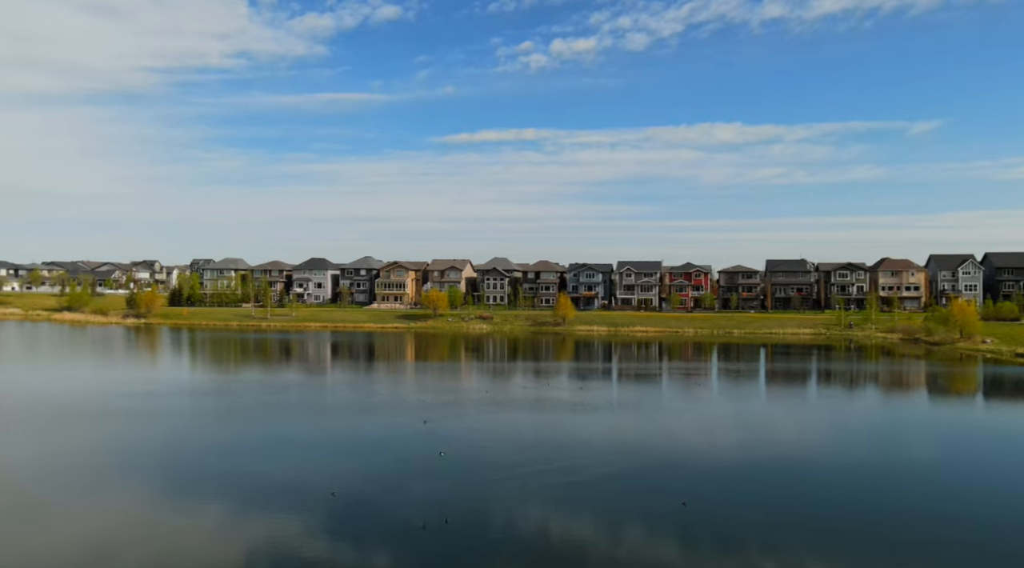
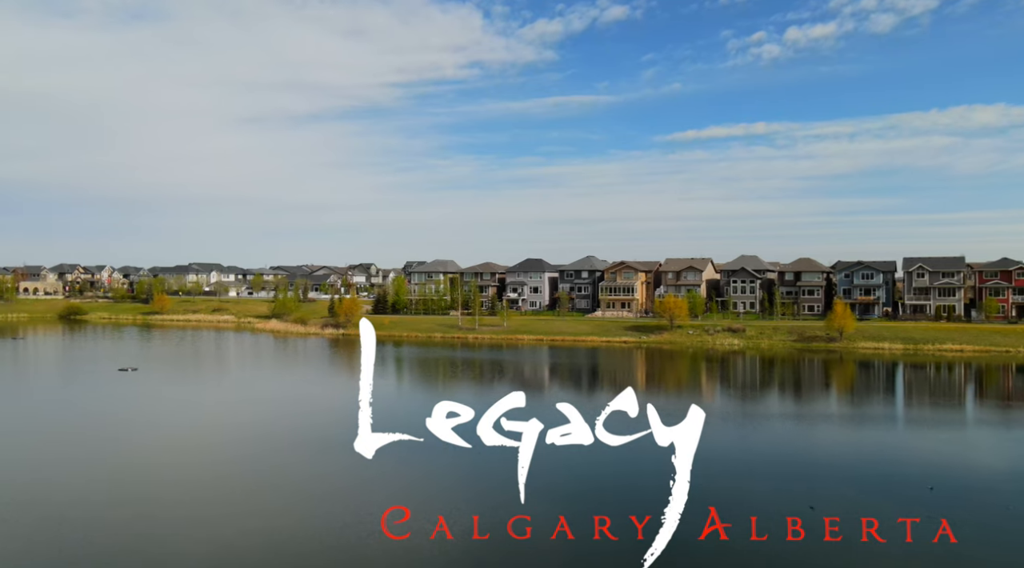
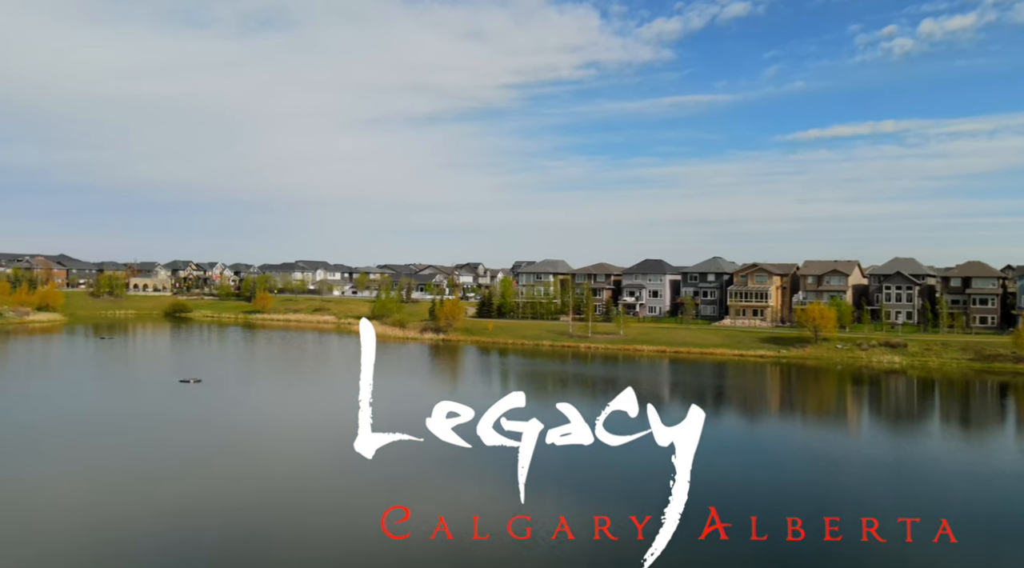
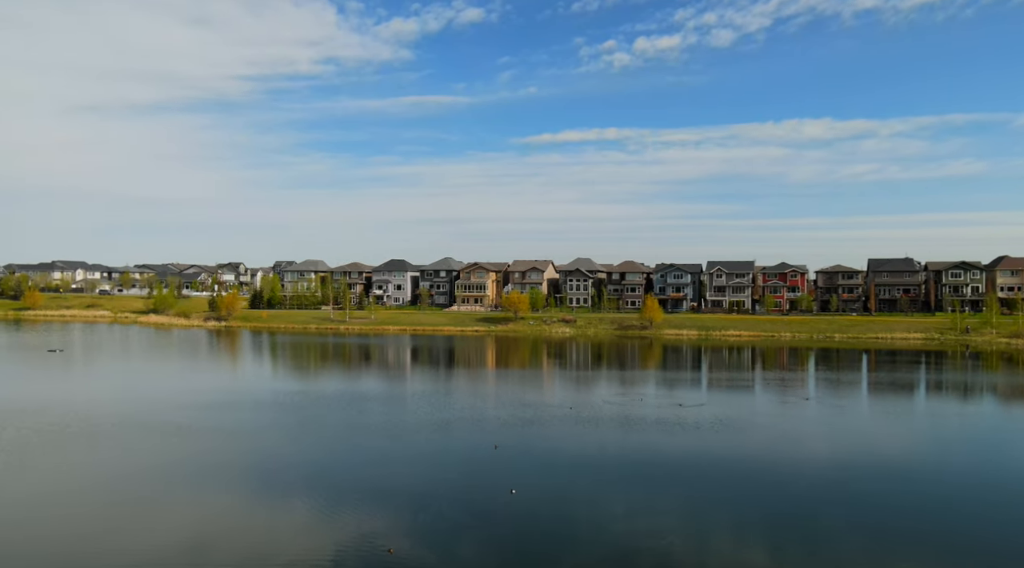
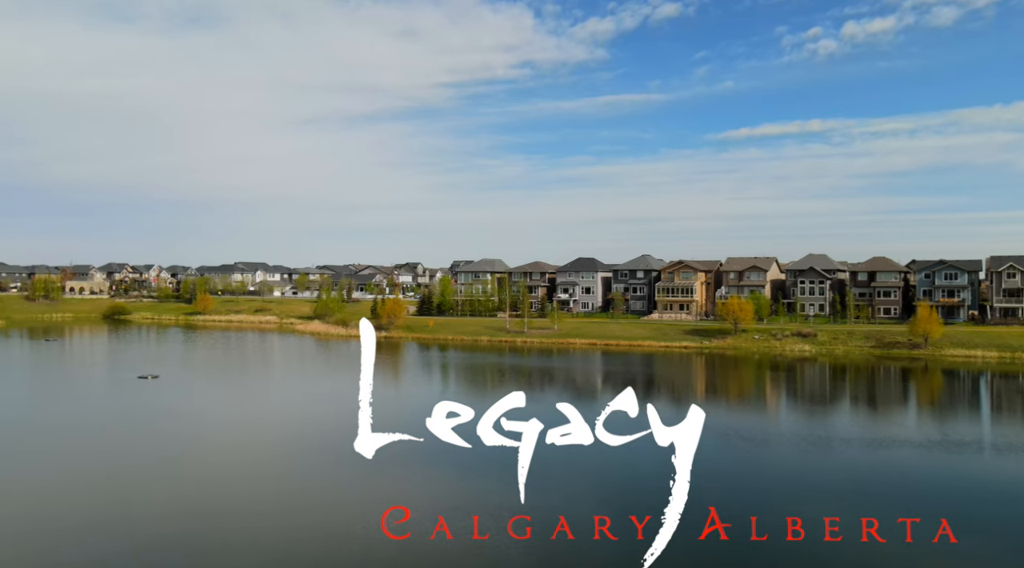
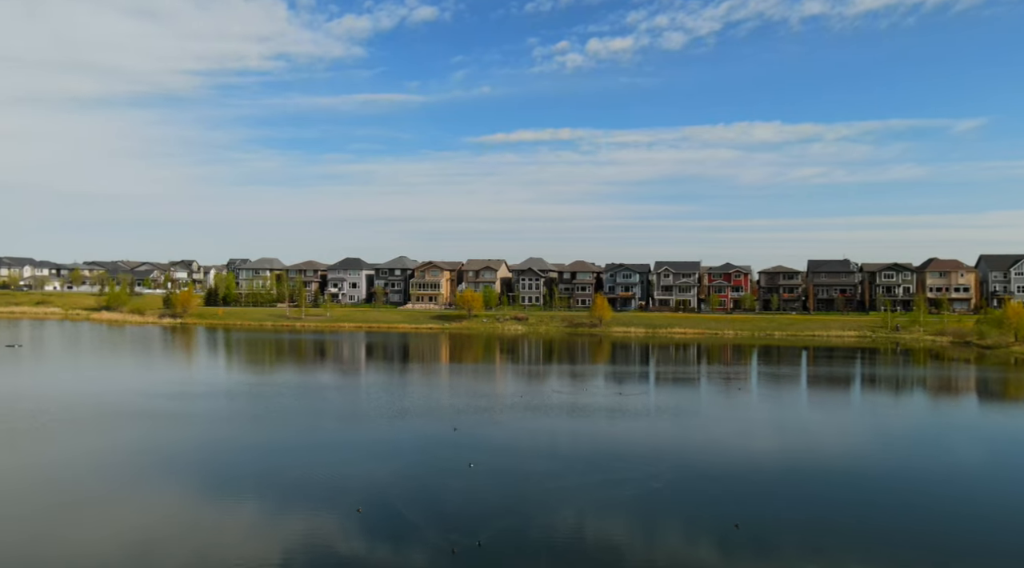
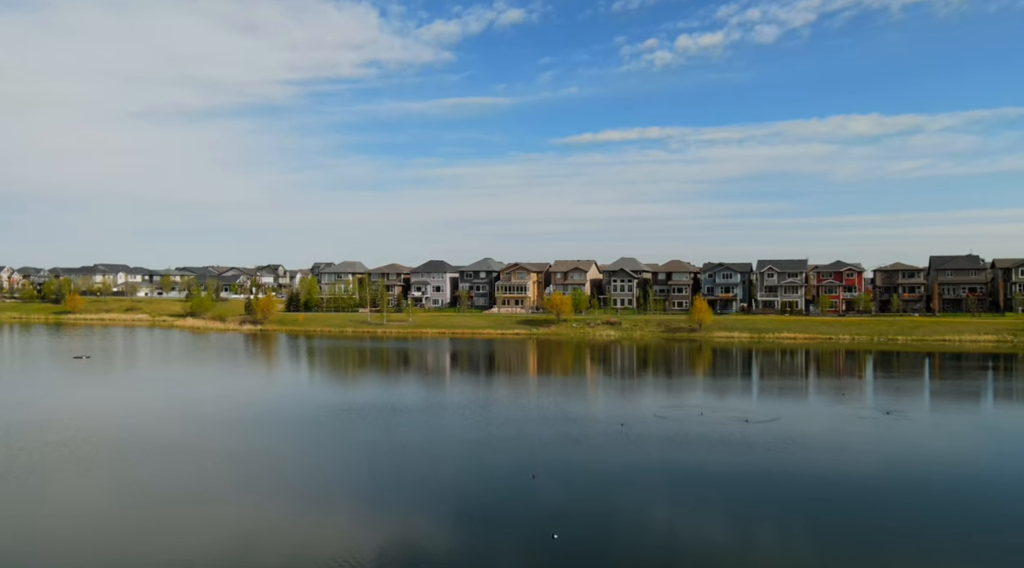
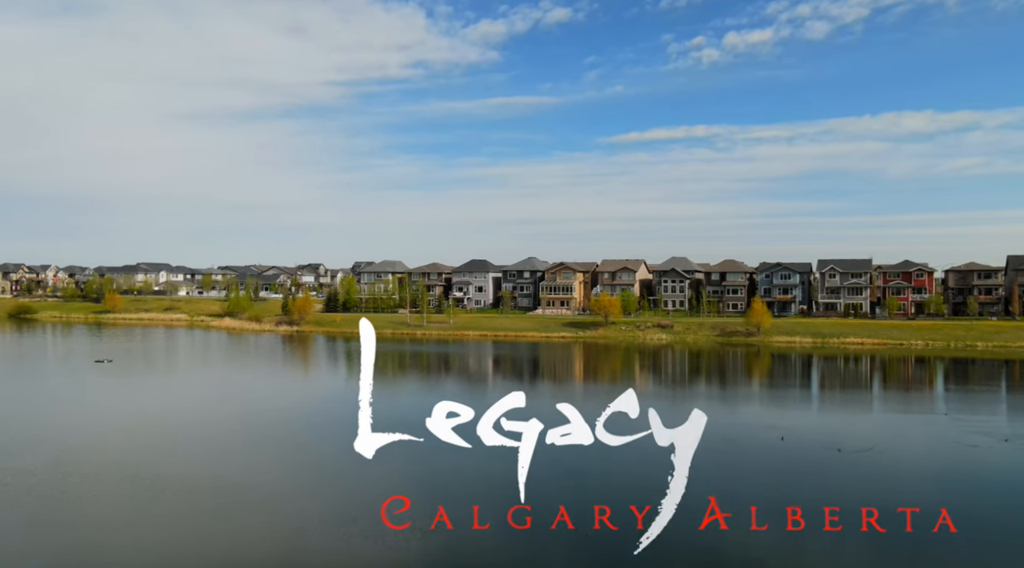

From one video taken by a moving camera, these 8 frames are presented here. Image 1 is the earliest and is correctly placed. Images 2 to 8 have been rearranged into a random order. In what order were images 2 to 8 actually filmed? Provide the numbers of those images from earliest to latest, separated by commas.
6, 4, 7, 8, 2, 5, 3
